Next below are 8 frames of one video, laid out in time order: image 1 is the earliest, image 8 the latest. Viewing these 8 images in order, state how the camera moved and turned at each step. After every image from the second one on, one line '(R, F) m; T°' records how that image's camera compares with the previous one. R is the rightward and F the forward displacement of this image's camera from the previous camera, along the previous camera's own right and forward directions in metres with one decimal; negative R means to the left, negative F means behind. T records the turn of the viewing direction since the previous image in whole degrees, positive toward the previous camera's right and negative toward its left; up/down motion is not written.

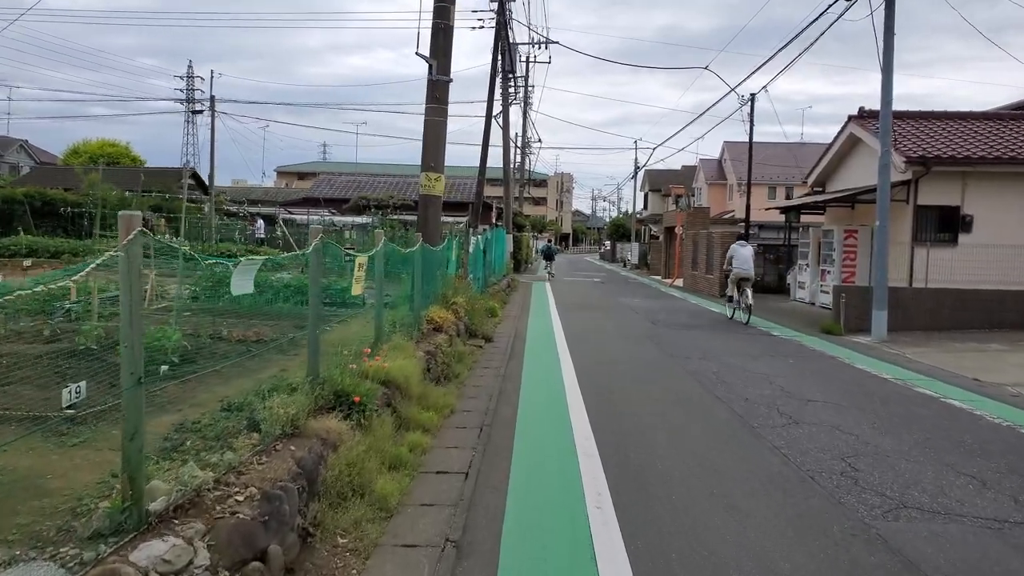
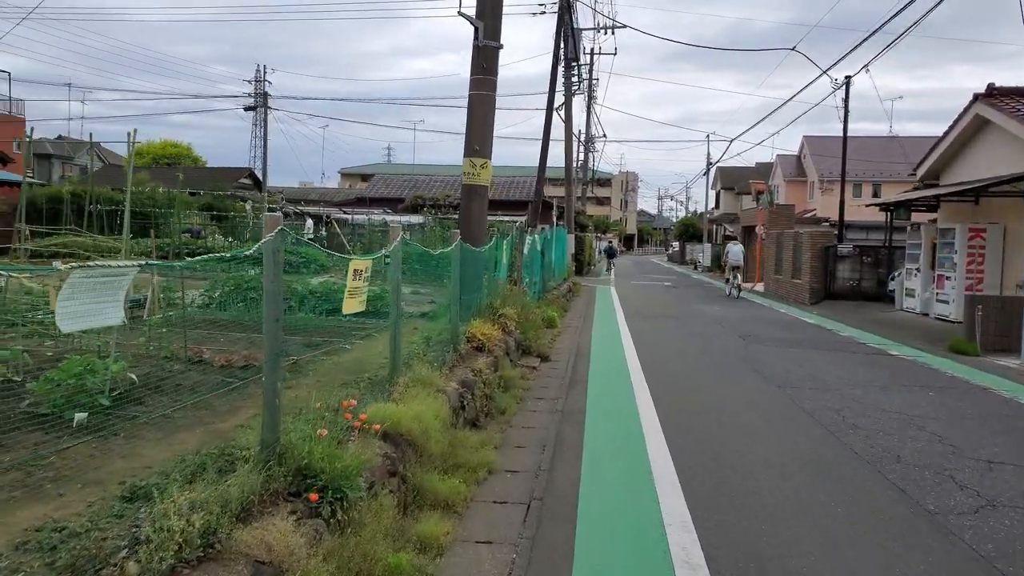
(0.0, +1.9) m; -5°
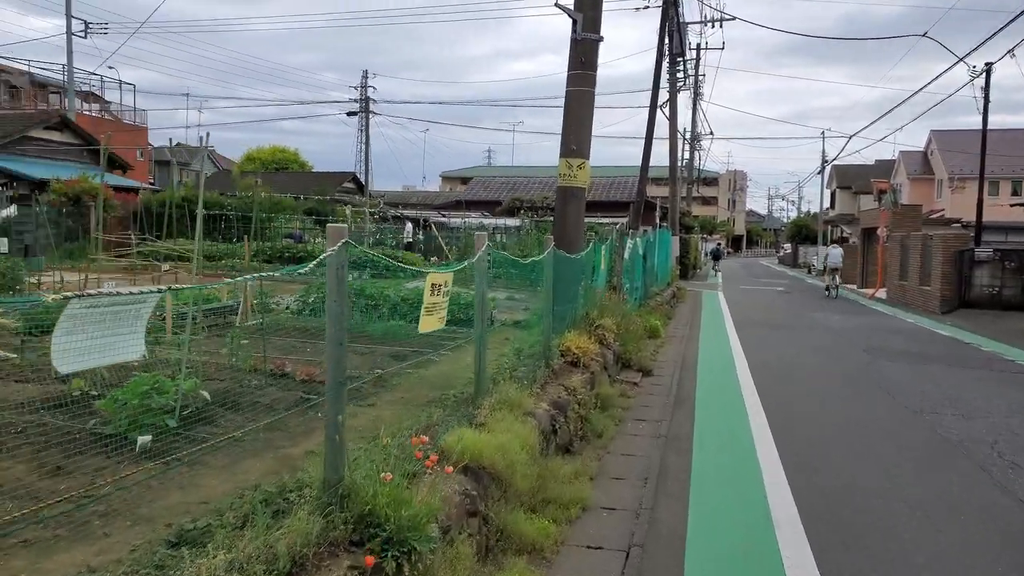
(0.0, +0.5) m; -7°
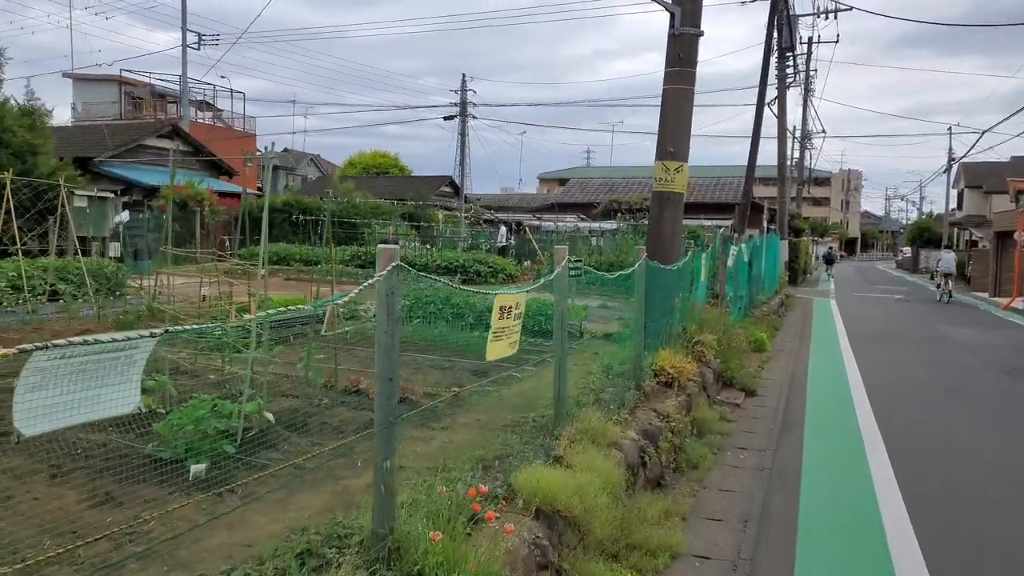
(+0.1, +0.4) m; -7°
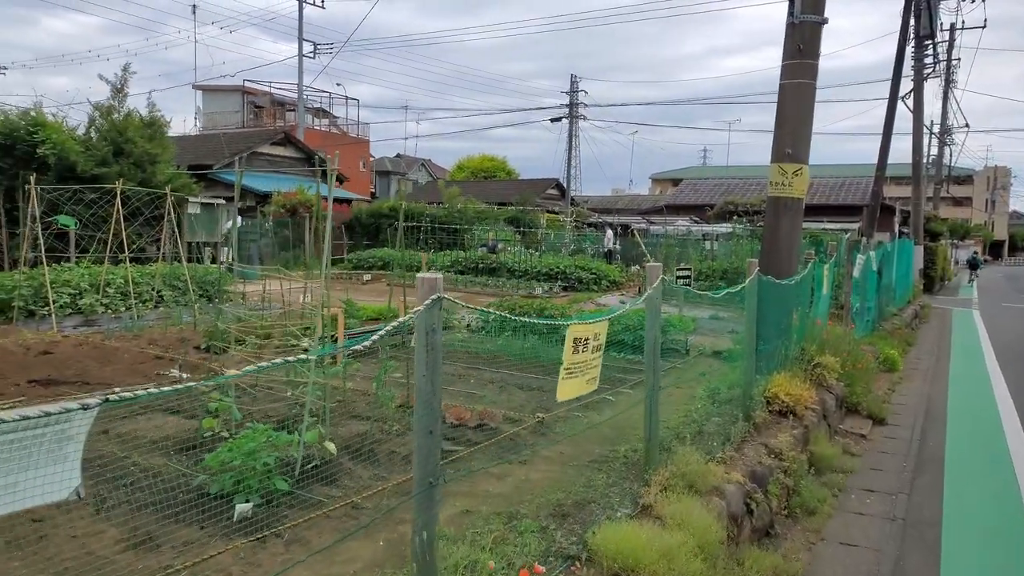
(+0.1, +0.5) m; -8°
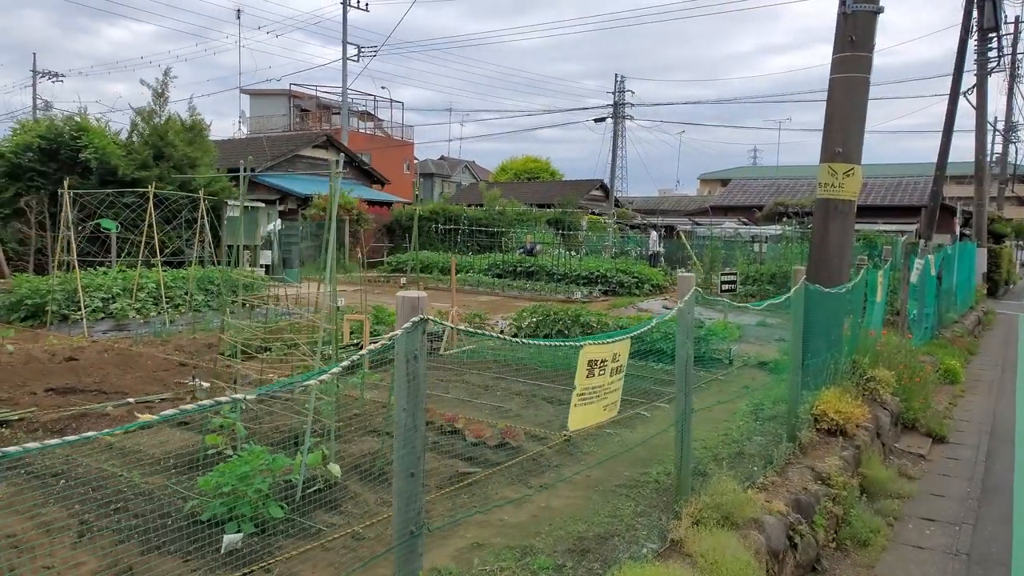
(+0.1, +0.3) m; -3°
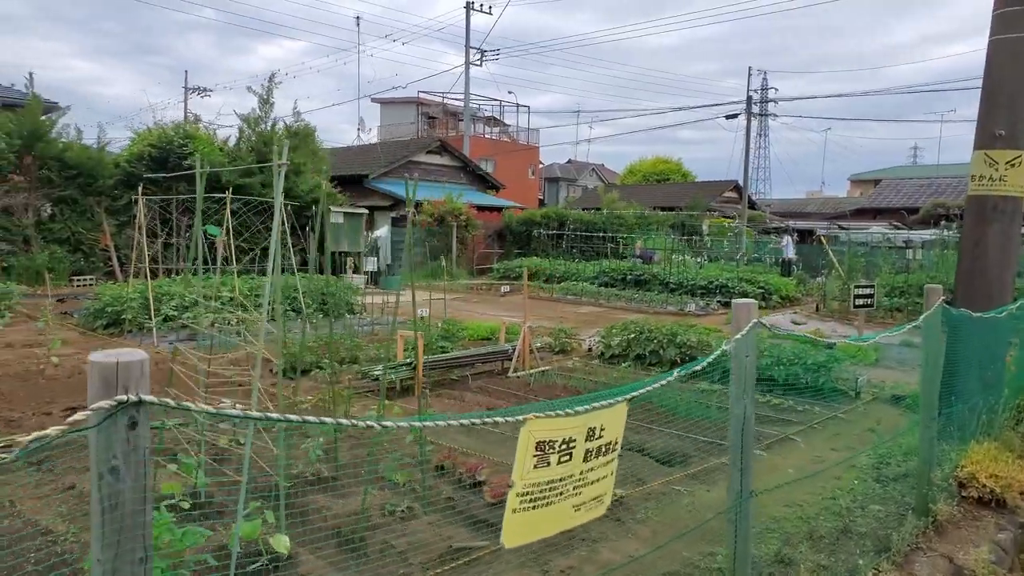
(+0.5, +1.0) m; -10°
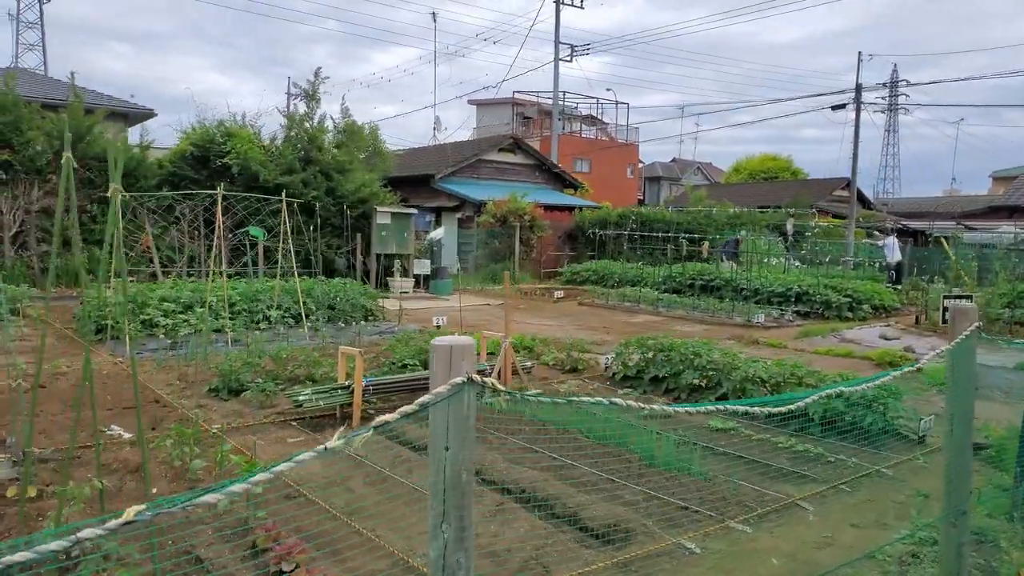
(+1.0, +1.2) m; -8°
